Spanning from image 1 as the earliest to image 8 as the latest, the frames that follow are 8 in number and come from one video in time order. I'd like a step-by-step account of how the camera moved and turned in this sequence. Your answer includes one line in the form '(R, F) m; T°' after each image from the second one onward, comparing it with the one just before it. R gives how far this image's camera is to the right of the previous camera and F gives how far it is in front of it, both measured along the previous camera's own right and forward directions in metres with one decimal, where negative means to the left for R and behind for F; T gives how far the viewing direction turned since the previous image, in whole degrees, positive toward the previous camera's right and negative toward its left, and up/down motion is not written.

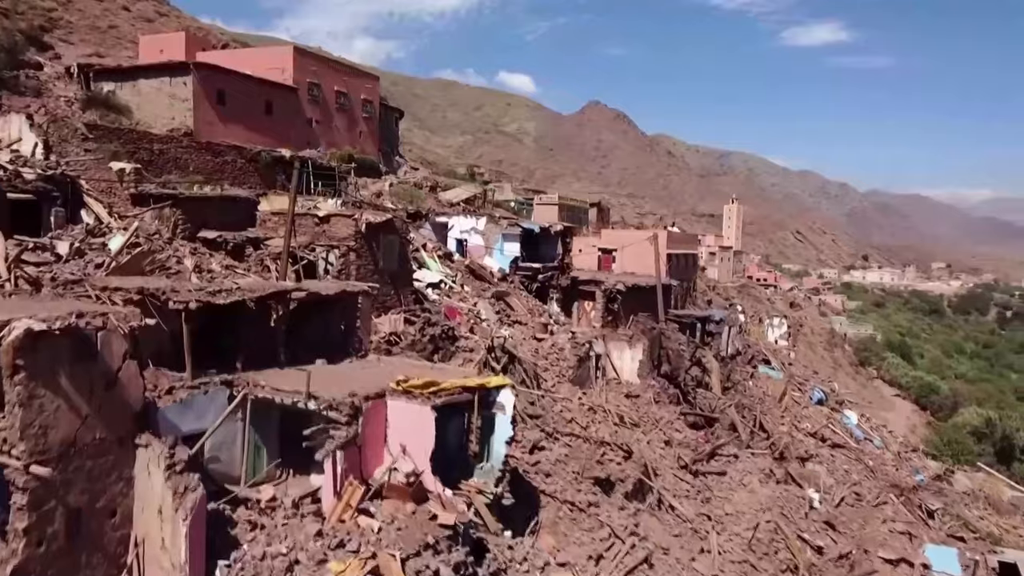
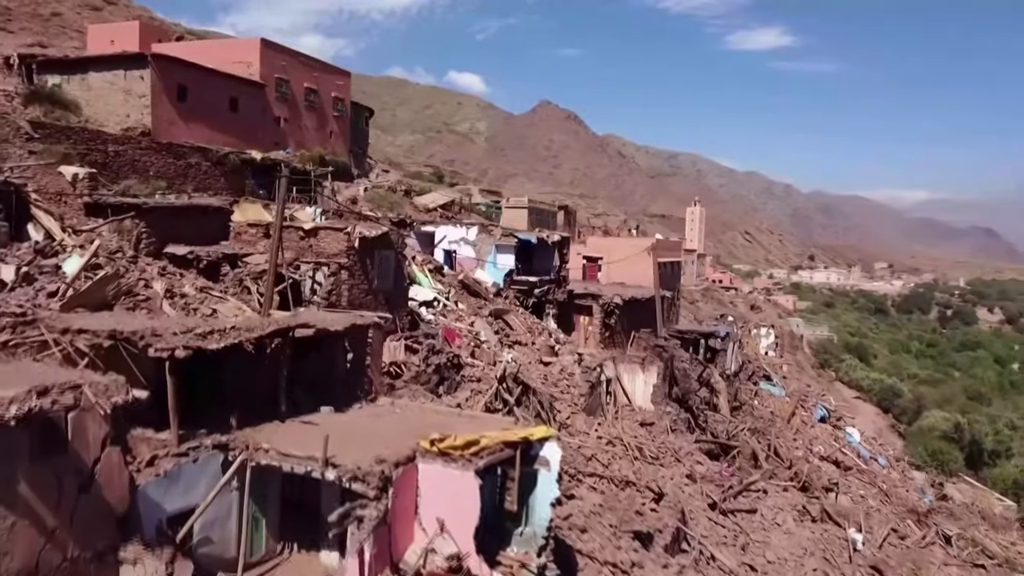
(-1.2, +1.9) m; +3°
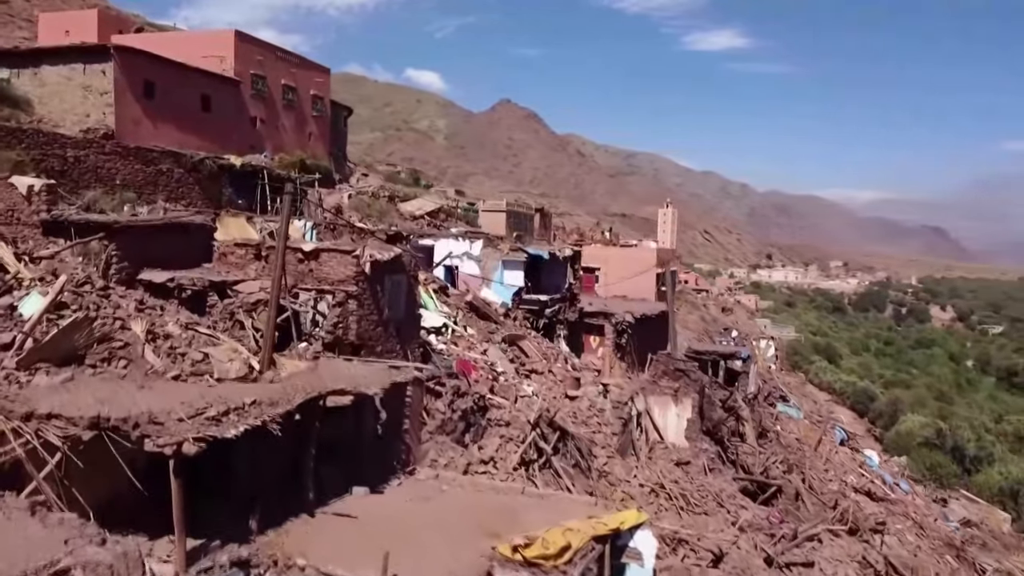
(-1.2, +2.0) m; +3°
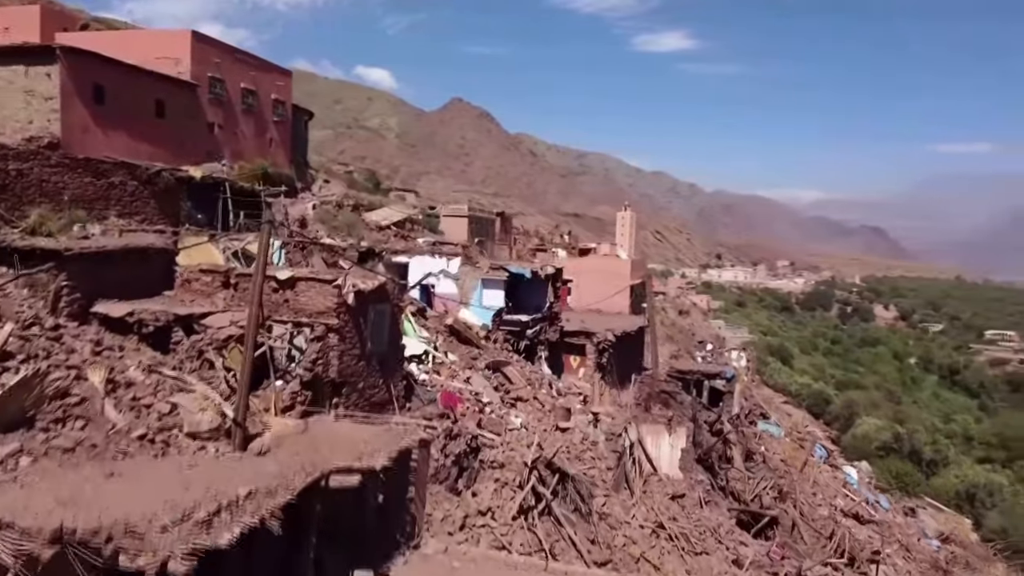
(-0.7, +1.0) m; +3°
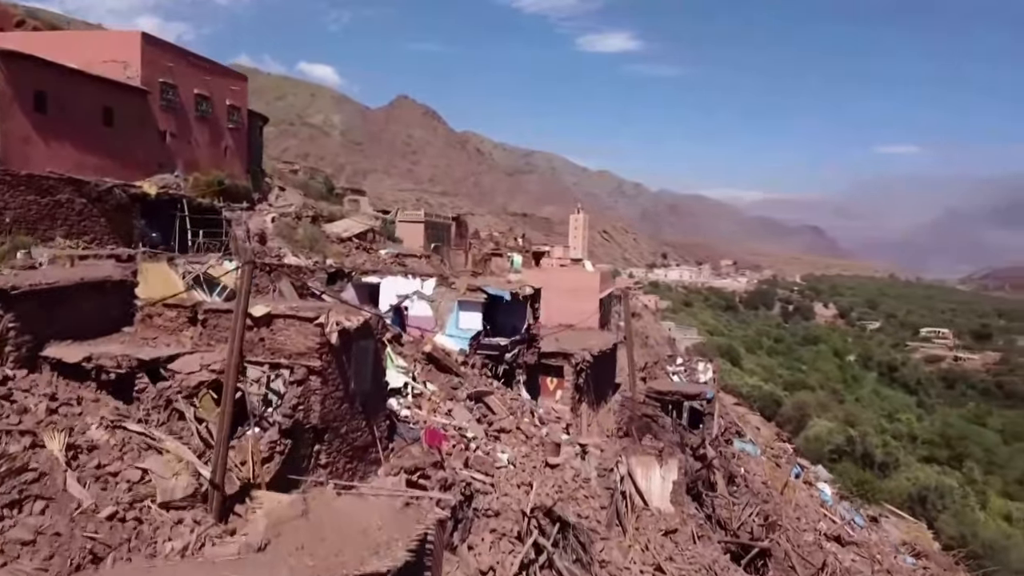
(-0.7, +0.9) m; +4°
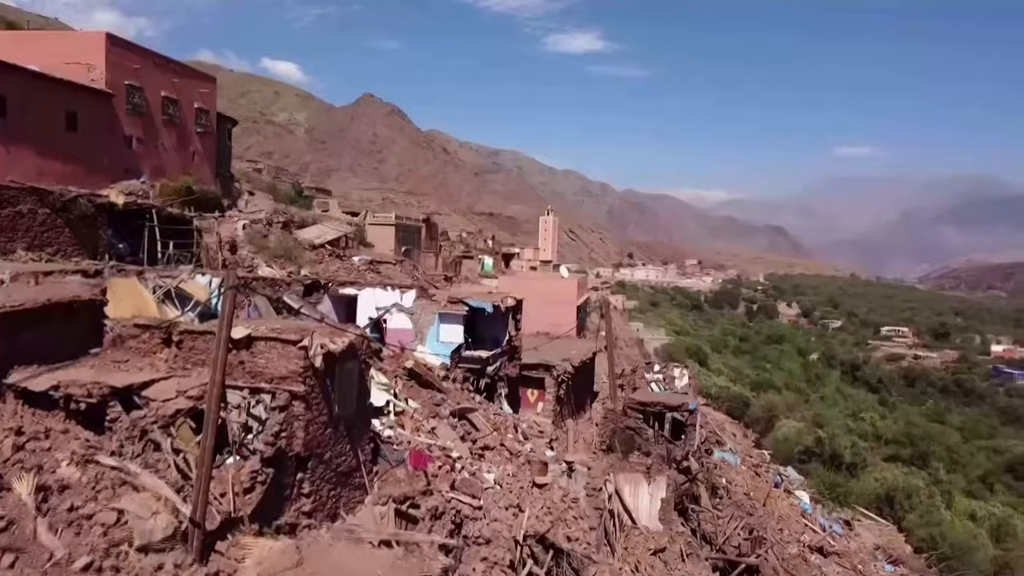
(-0.3, +0.4) m; +2°
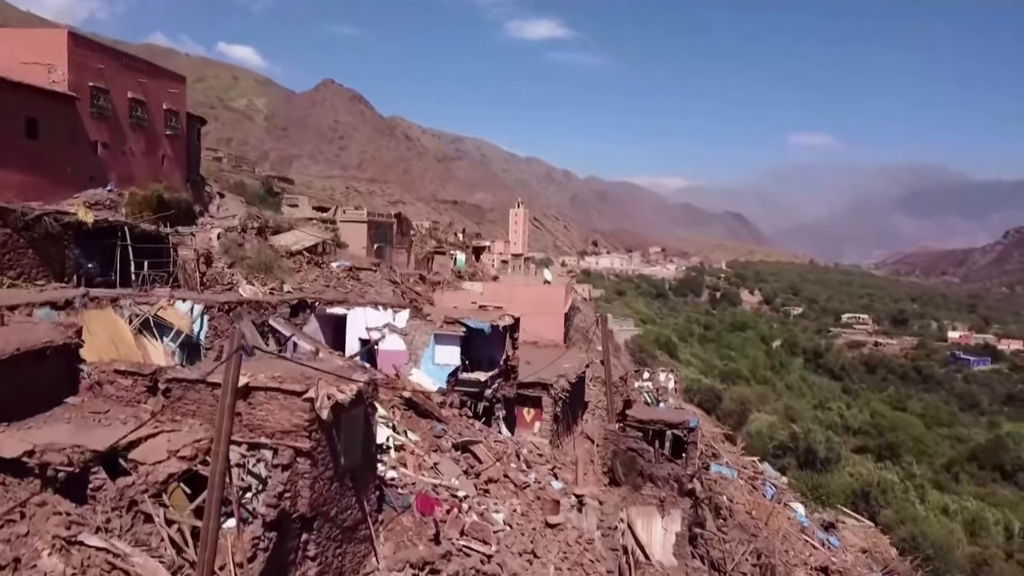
(-0.7, +0.9) m; +3°
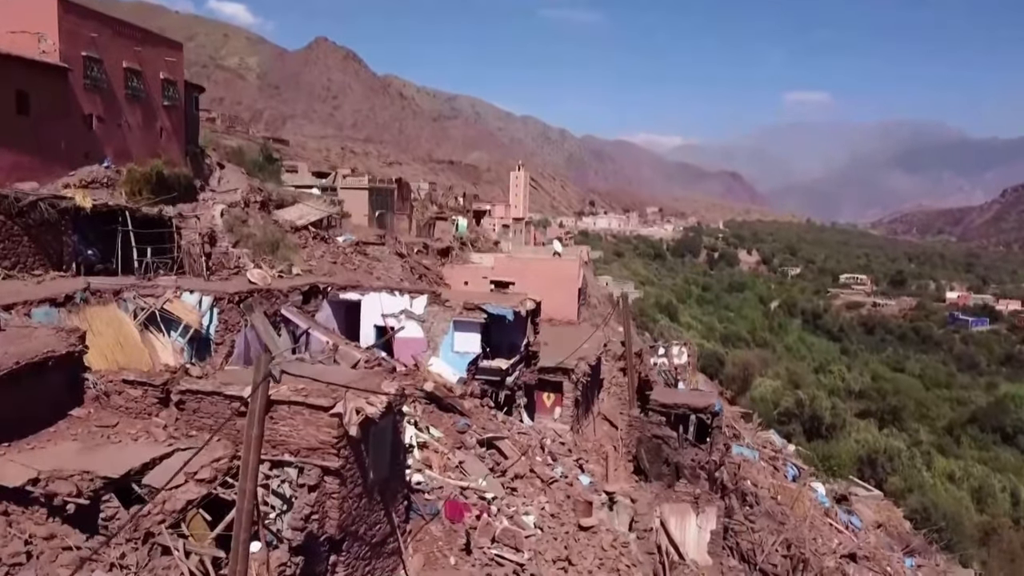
(-0.5, +0.8) m; 0°
